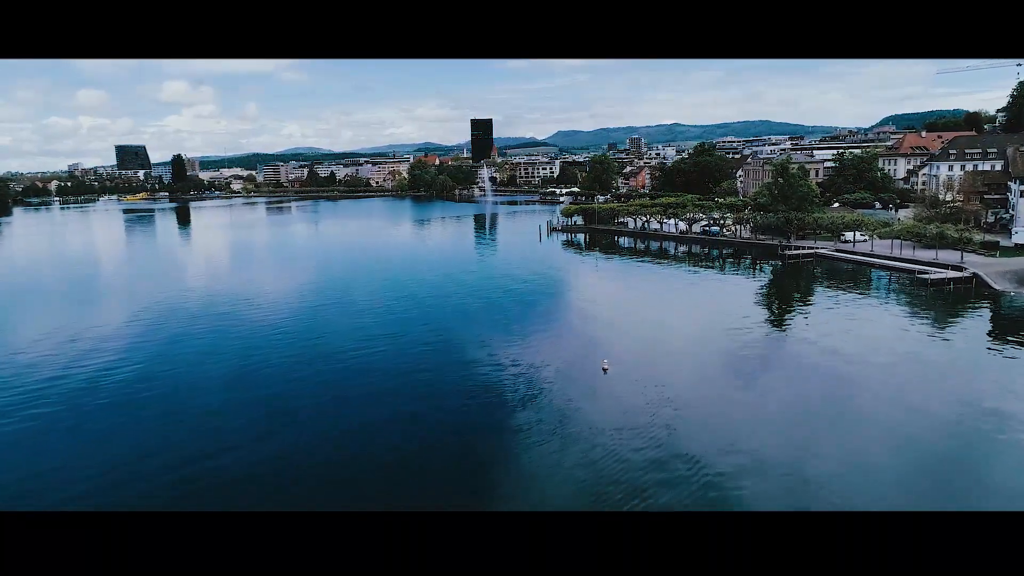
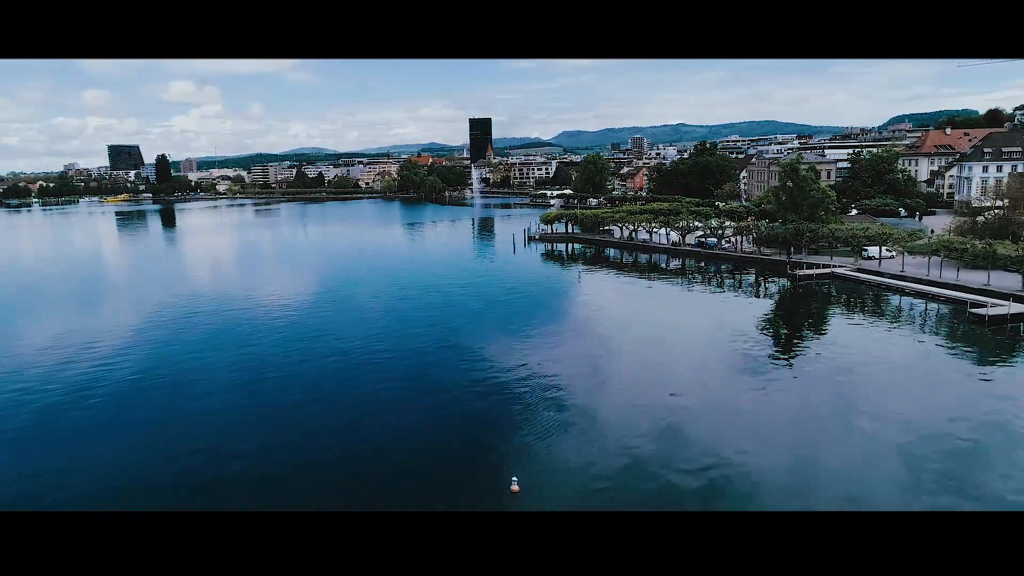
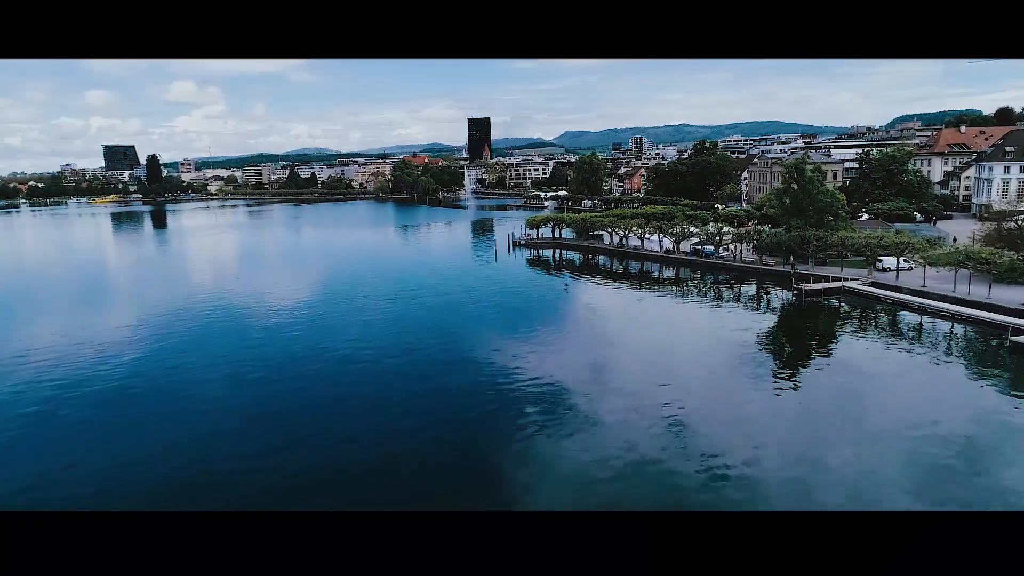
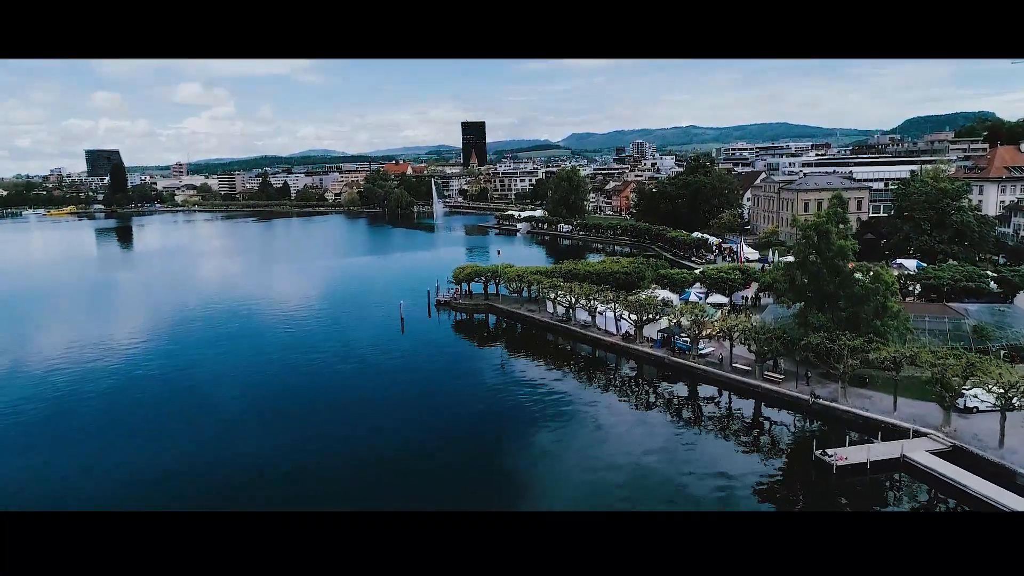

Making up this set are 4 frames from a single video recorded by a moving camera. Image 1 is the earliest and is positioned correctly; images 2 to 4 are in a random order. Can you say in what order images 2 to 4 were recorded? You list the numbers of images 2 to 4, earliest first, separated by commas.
2, 3, 4
